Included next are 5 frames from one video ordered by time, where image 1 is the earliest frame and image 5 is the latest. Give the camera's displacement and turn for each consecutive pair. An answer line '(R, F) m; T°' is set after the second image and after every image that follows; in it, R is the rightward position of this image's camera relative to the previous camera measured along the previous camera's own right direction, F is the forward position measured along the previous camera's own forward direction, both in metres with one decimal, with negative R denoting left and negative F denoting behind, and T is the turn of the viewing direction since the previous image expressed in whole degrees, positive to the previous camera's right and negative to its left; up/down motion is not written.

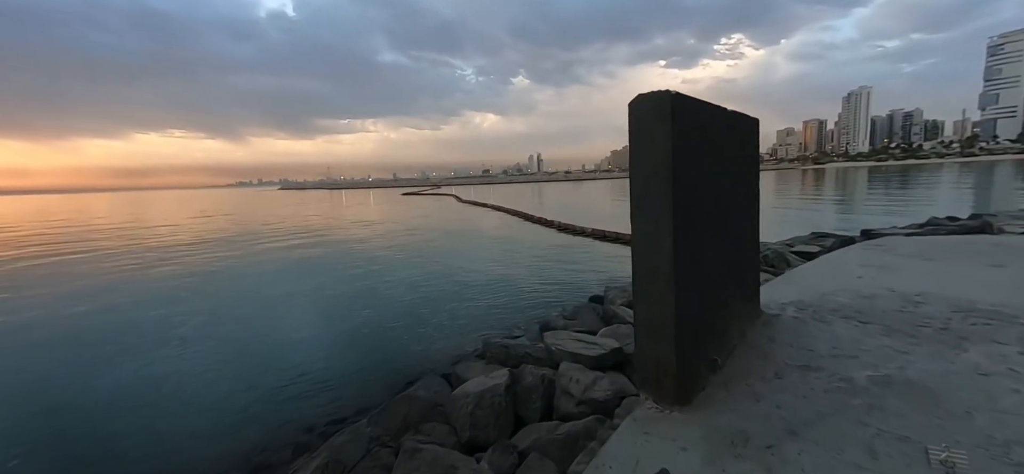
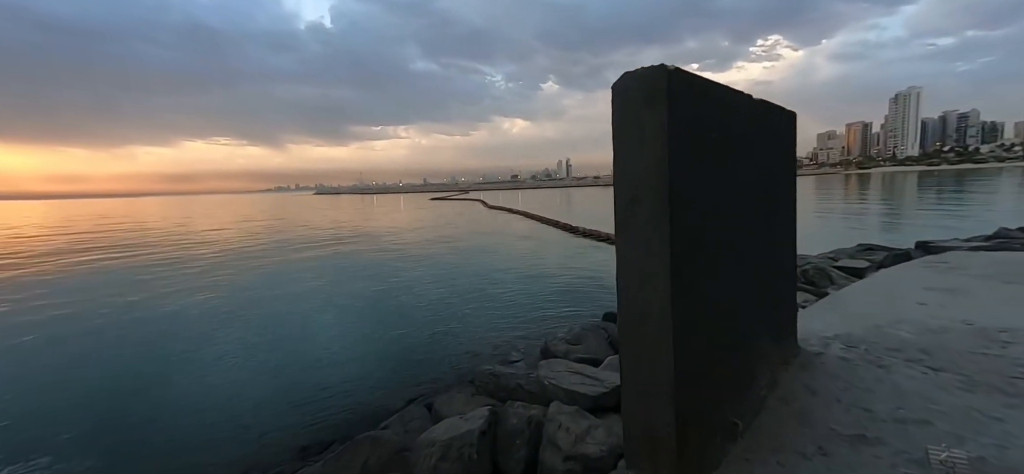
(+0.4, +0.6) m; -4°
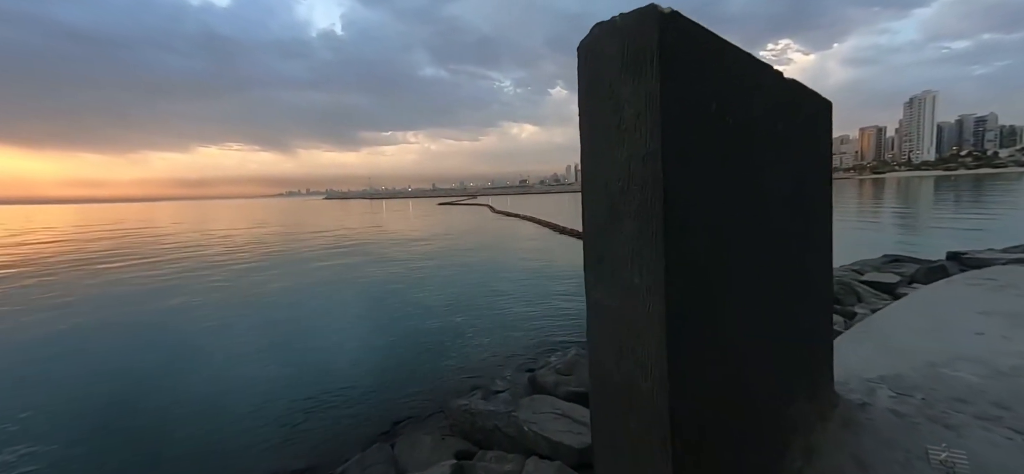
(+0.2, +0.6) m; -1°
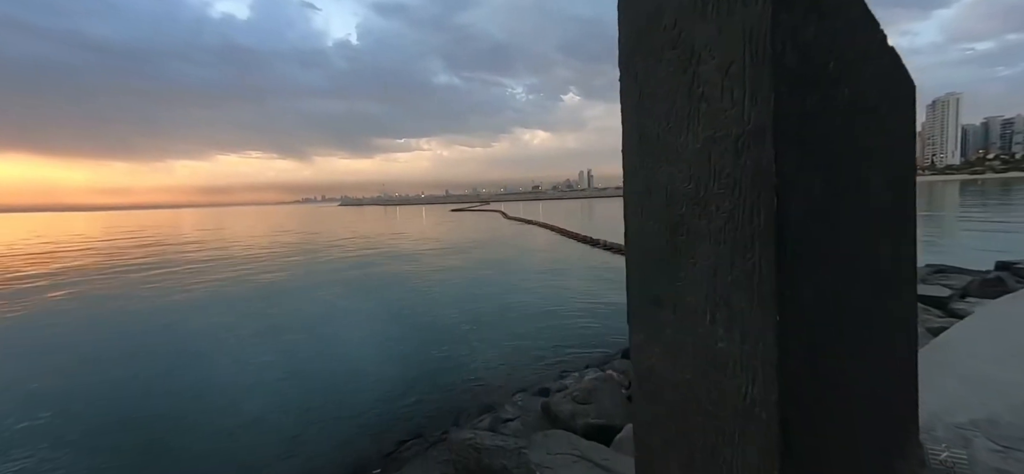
(0.0, +0.4) m; -2°
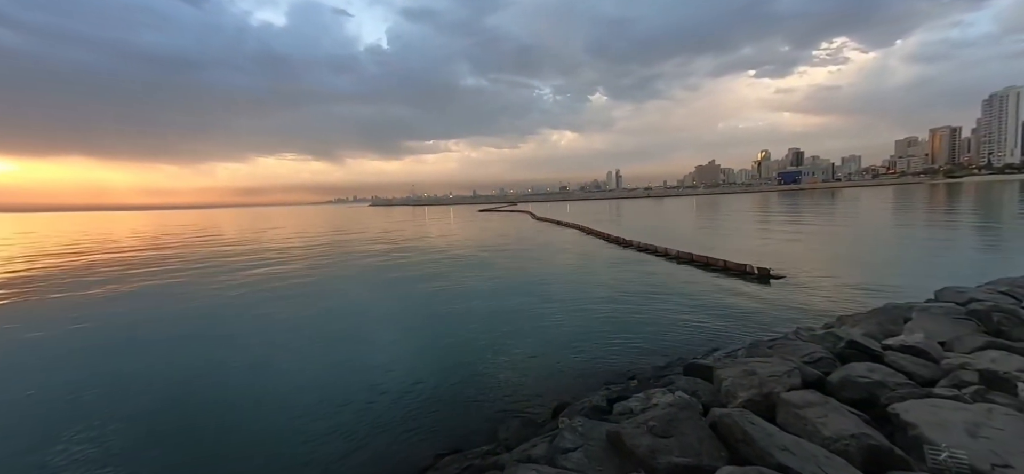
(-0.3, +0.5) m; -3°
